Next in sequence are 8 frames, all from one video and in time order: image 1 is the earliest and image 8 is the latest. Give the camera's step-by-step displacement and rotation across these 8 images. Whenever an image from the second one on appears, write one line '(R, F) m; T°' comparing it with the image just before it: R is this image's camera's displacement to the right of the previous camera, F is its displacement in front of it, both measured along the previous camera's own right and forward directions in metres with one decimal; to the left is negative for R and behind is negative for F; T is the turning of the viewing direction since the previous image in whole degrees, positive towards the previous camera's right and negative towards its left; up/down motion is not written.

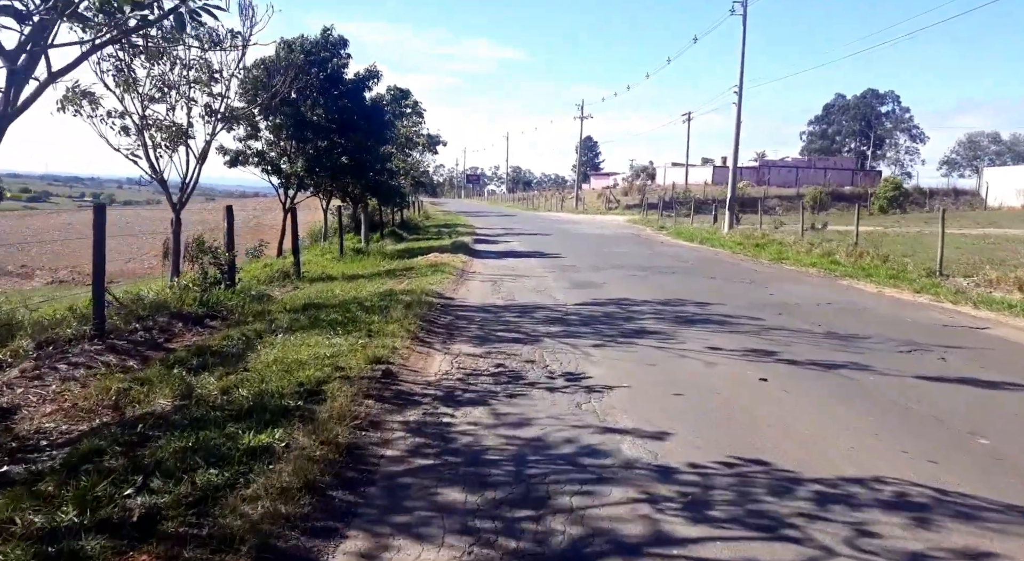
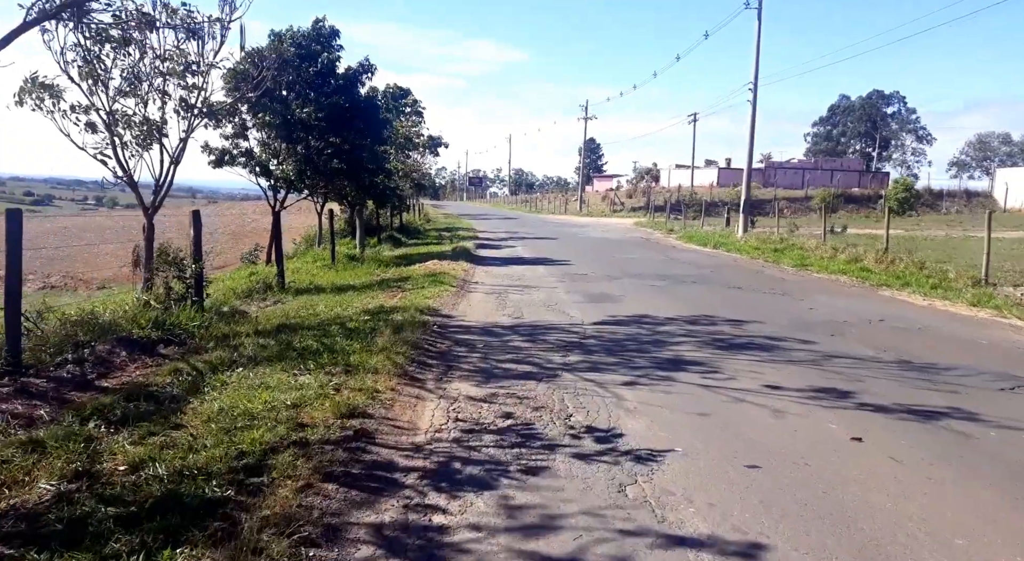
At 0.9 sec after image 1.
(-0.1, +1.6) m; 0°
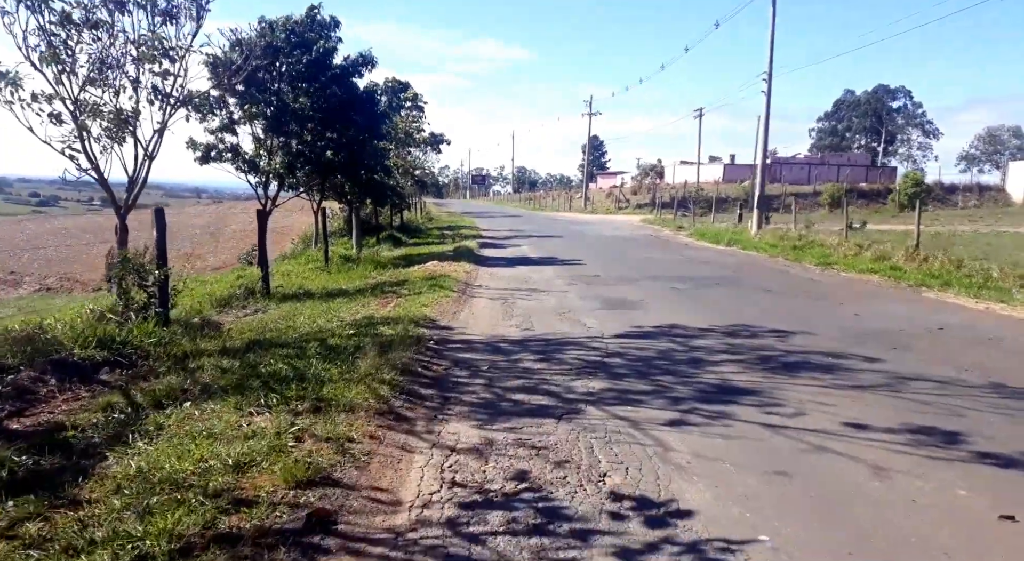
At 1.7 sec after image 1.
(-0.1, +1.4) m; 0°
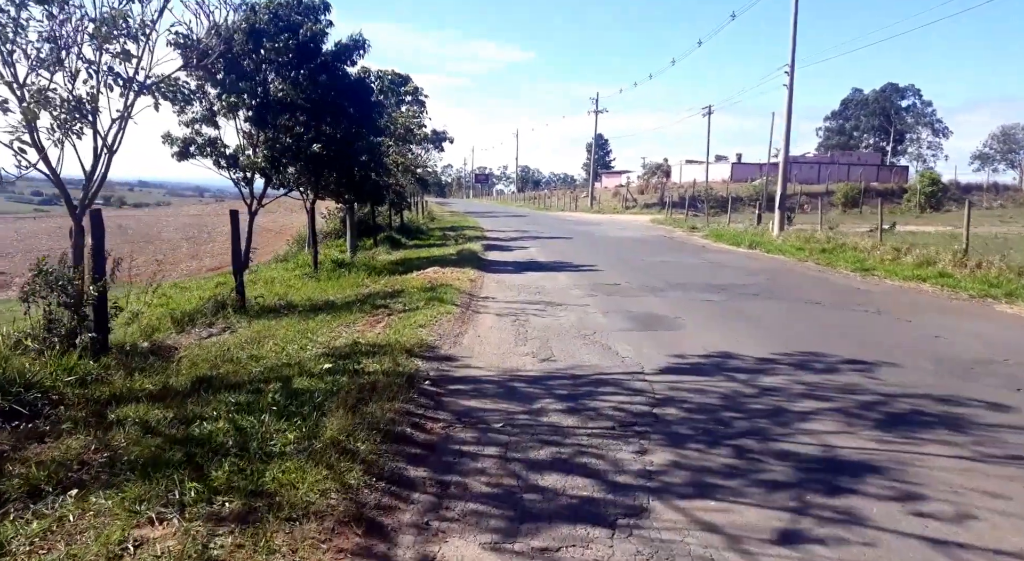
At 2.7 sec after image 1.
(-0.1, +1.8) m; 0°
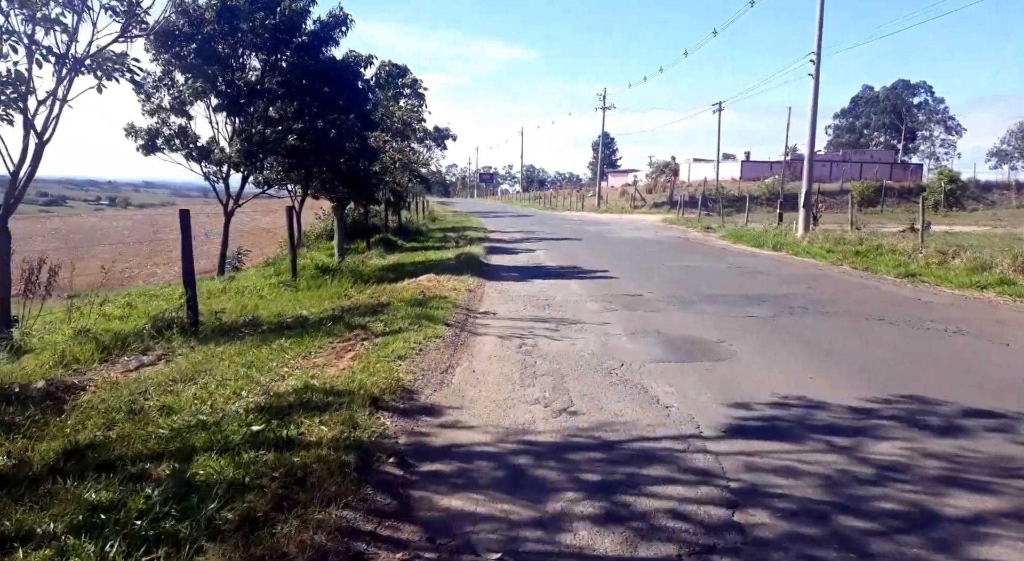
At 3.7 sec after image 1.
(0.0, +2.0) m; 0°
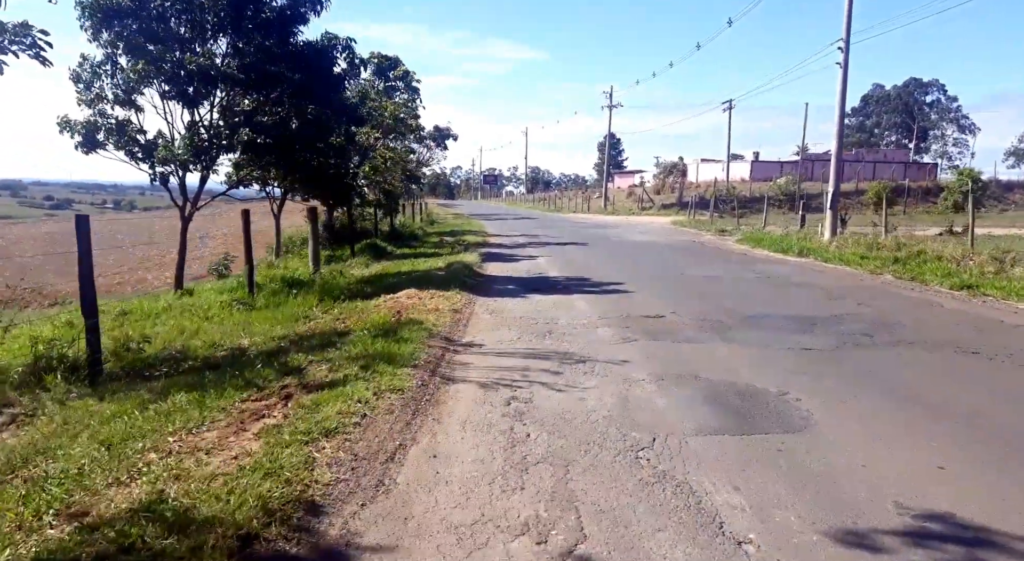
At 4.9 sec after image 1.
(+0.2, +2.2) m; 0°
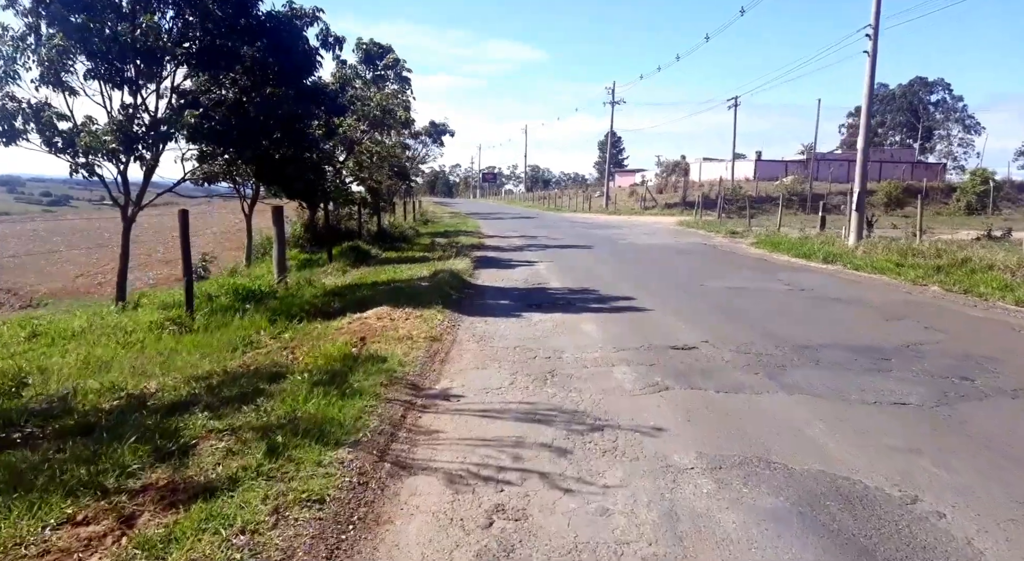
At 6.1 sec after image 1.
(+0.1, +2.1) m; 0°
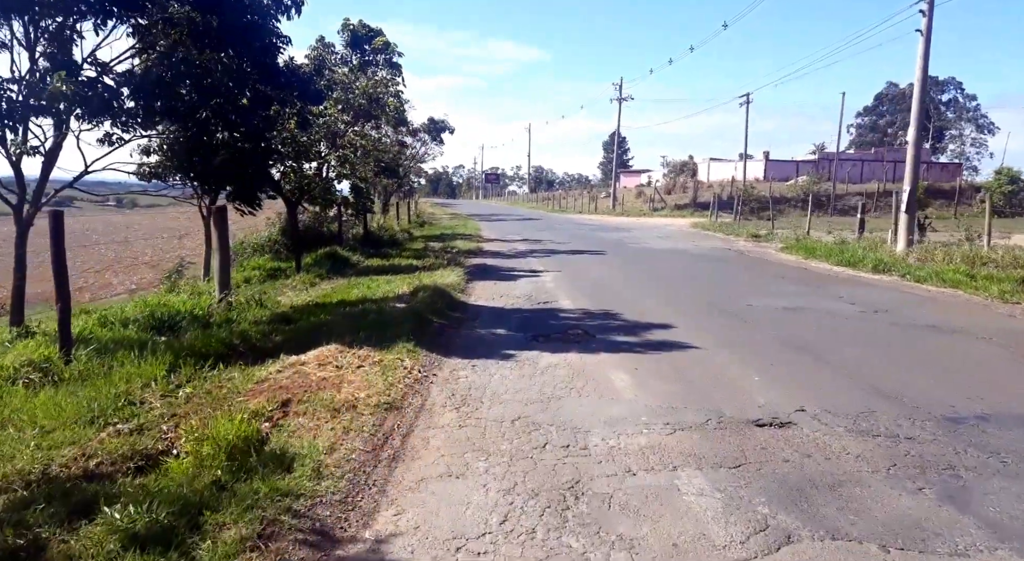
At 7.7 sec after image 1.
(0.0, +2.9) m; 0°
